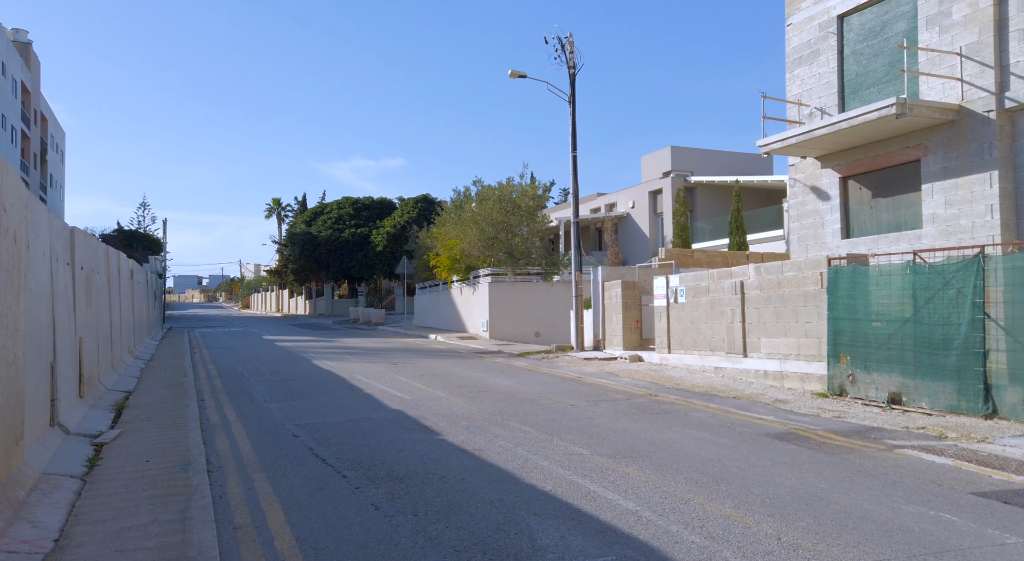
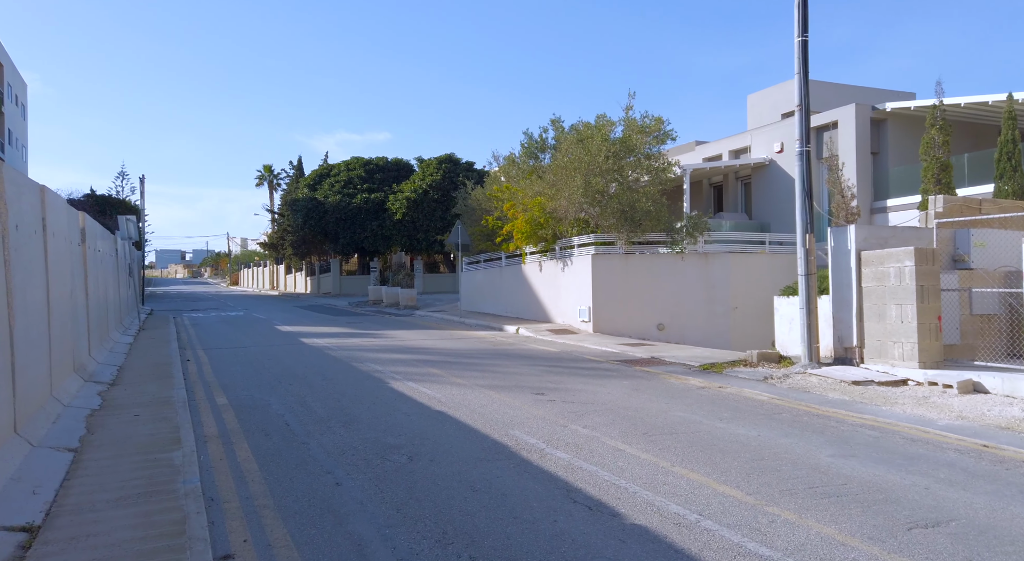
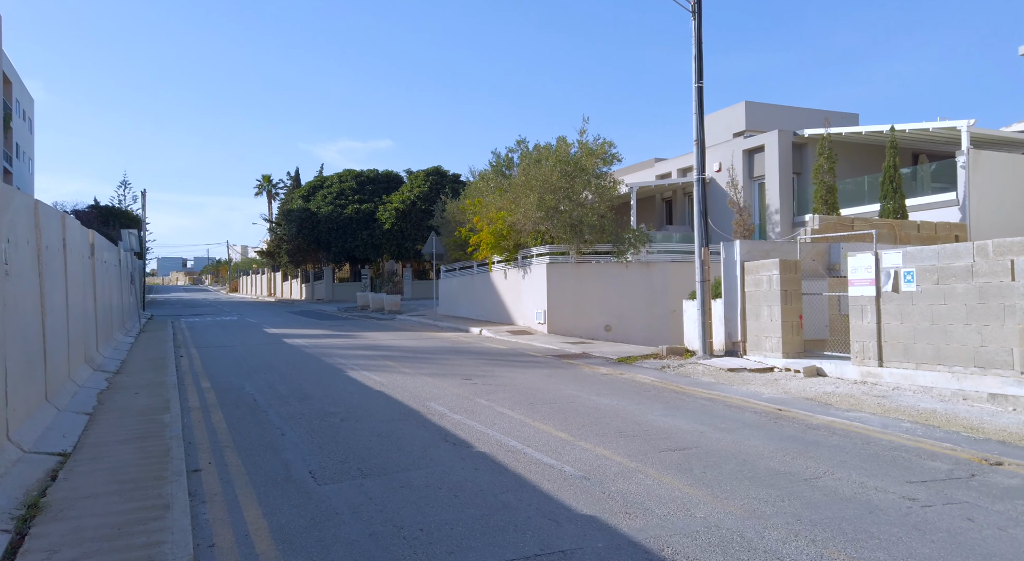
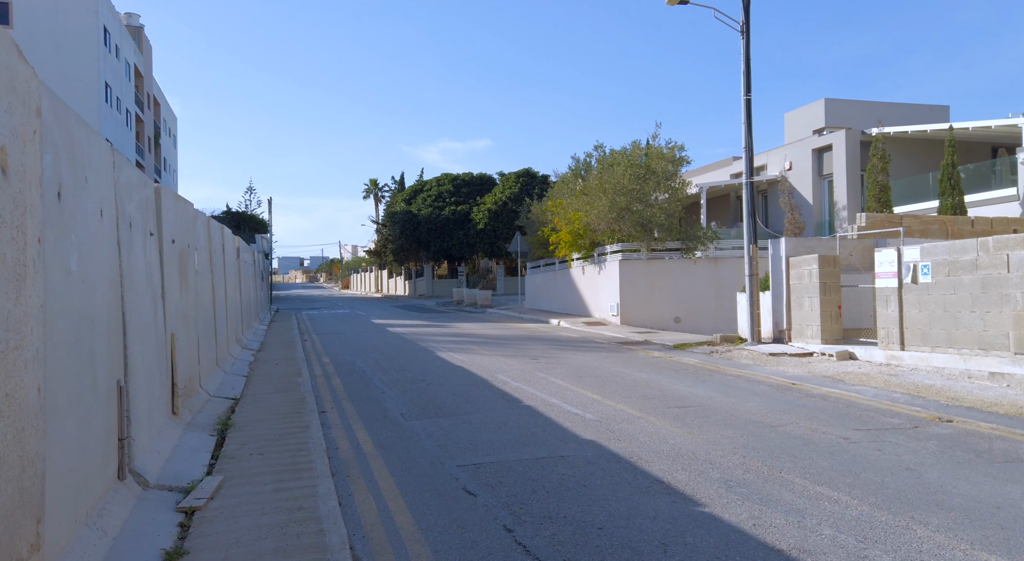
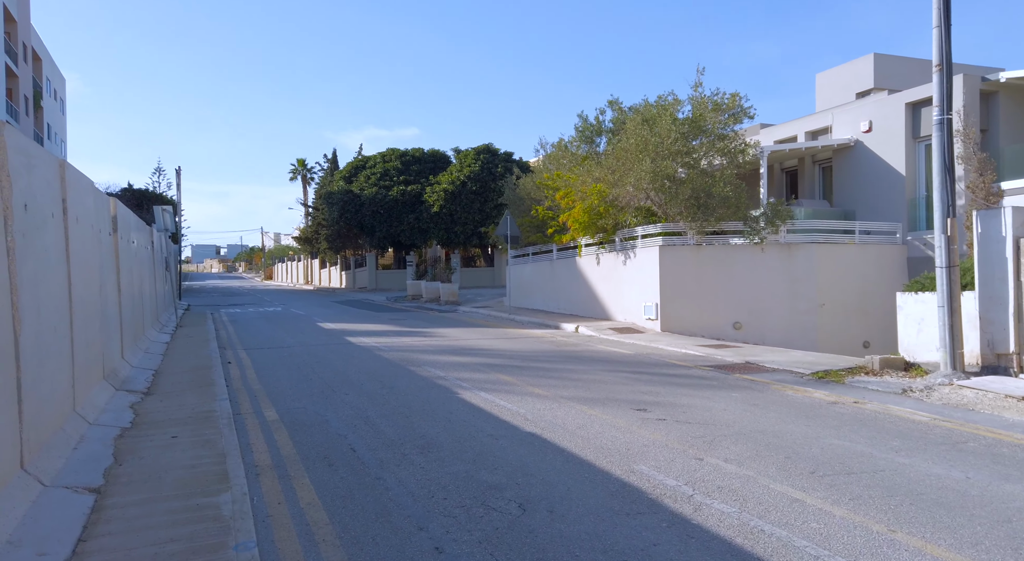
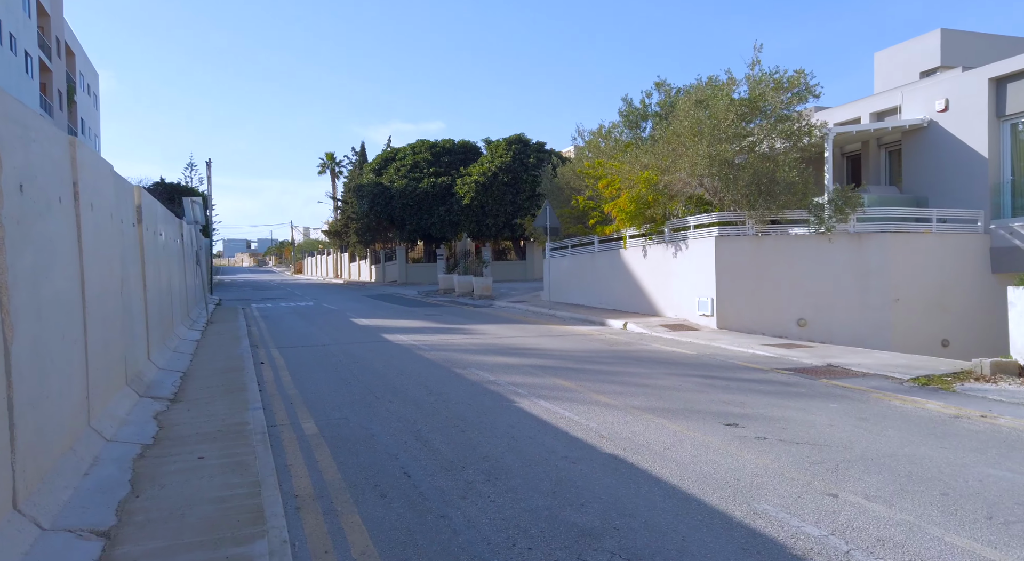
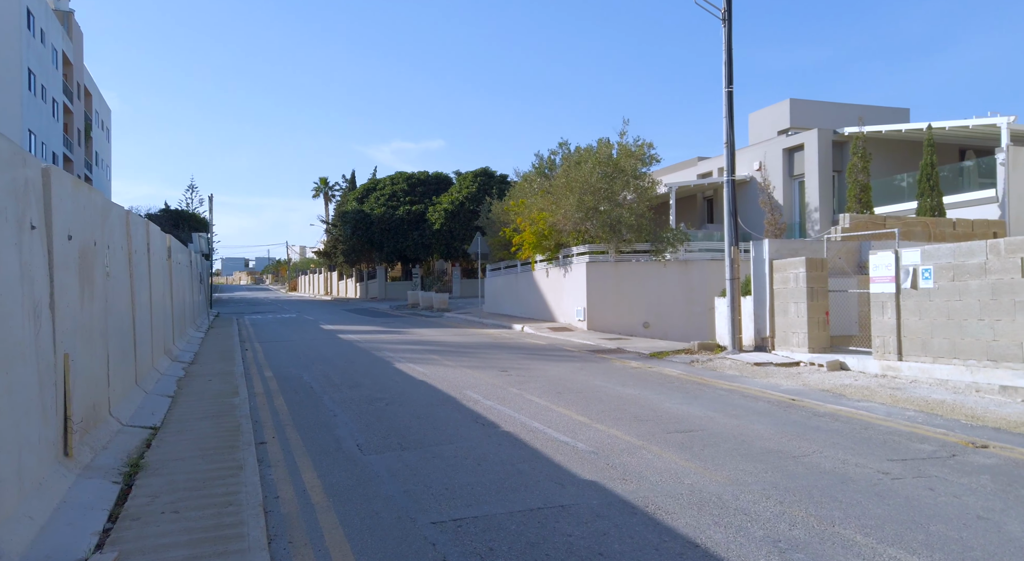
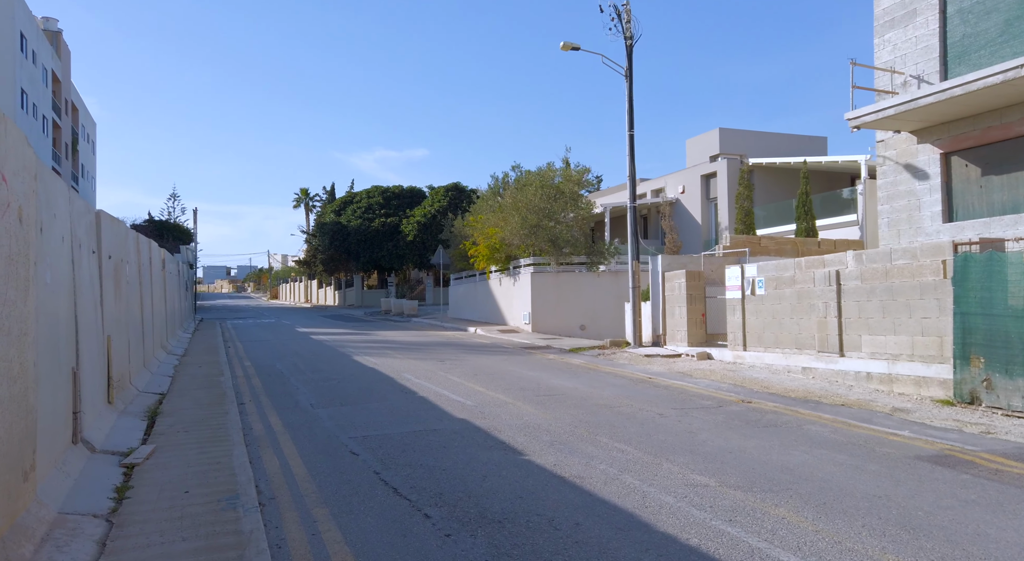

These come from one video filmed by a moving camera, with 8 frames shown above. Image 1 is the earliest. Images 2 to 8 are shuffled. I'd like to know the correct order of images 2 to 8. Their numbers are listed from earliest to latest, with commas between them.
8, 4, 7, 3, 2, 5, 6
